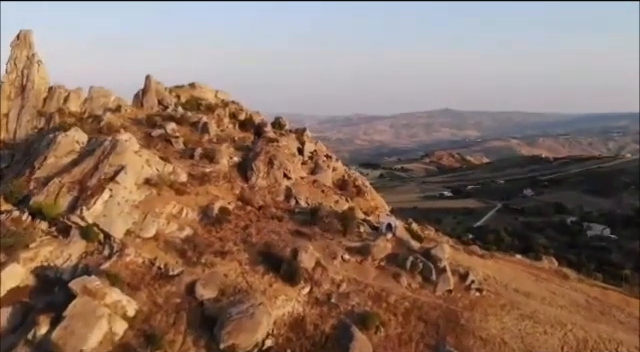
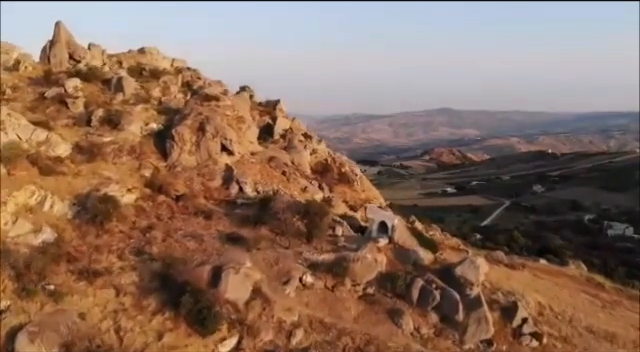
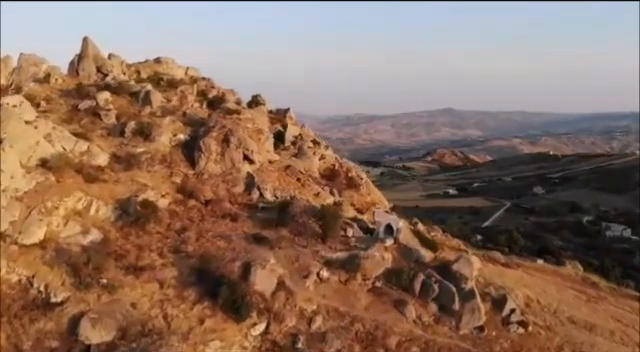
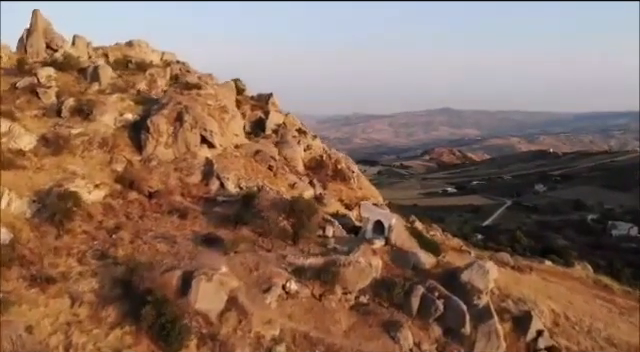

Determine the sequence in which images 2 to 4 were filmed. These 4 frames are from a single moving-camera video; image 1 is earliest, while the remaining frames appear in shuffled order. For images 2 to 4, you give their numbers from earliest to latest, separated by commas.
3, 2, 4
